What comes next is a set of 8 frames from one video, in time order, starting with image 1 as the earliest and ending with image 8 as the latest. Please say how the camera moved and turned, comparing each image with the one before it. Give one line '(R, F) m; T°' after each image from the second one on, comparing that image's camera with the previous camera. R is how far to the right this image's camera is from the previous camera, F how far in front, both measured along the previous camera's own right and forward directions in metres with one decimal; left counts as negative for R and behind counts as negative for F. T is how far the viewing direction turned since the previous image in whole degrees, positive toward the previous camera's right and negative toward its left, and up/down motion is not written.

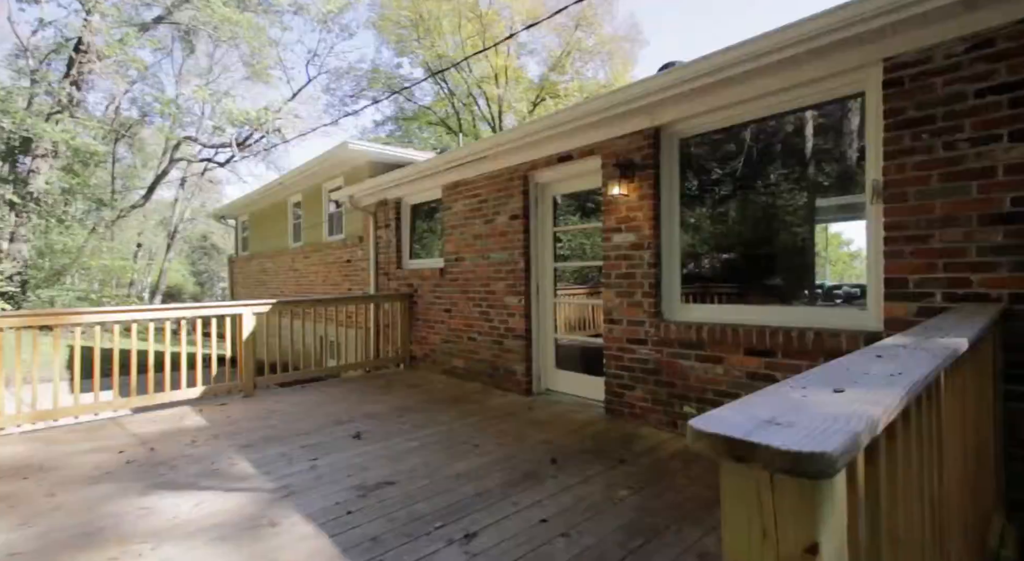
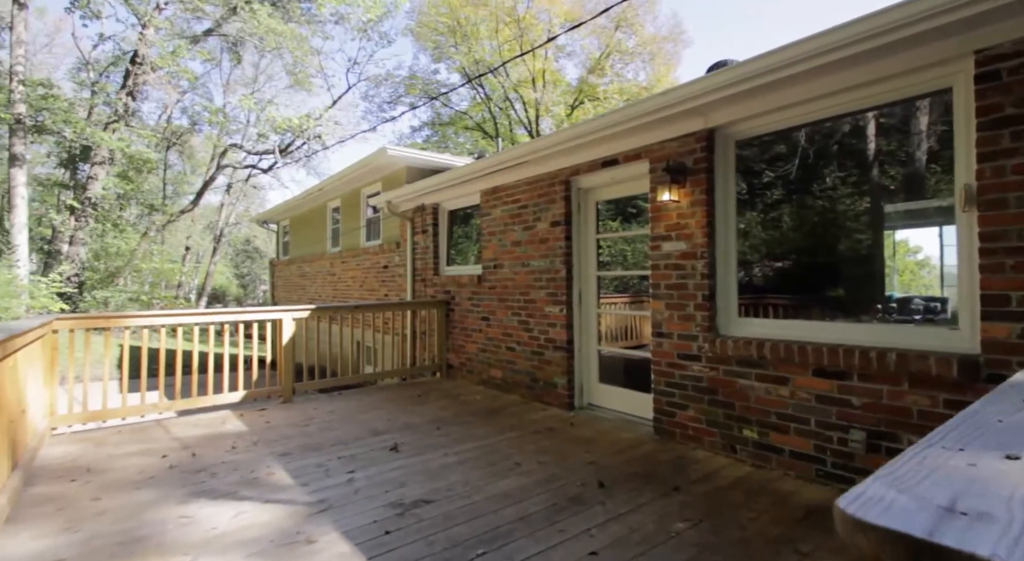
(0.0, +0.1) m; -3°
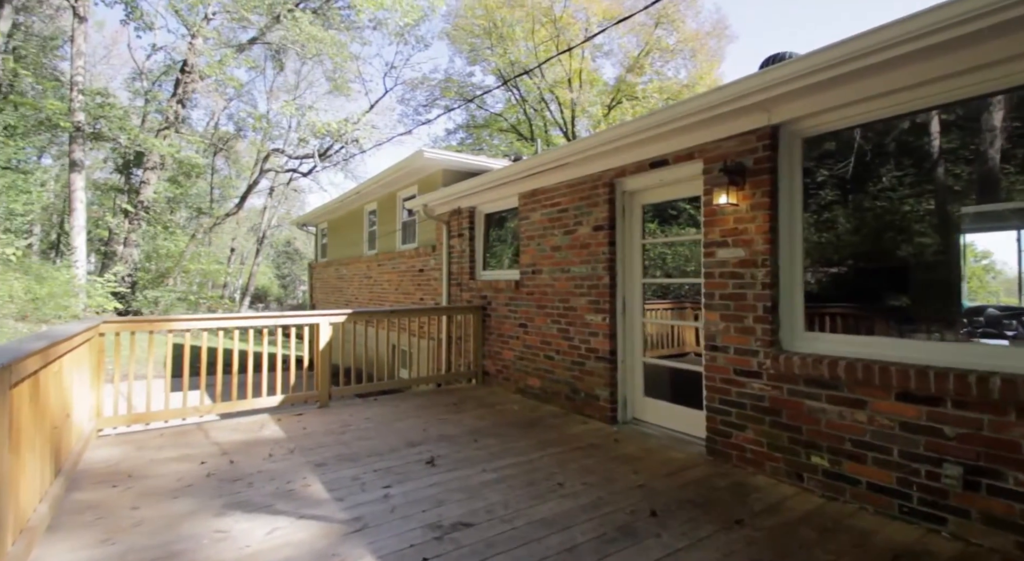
(0.0, +0.2) m; -3°
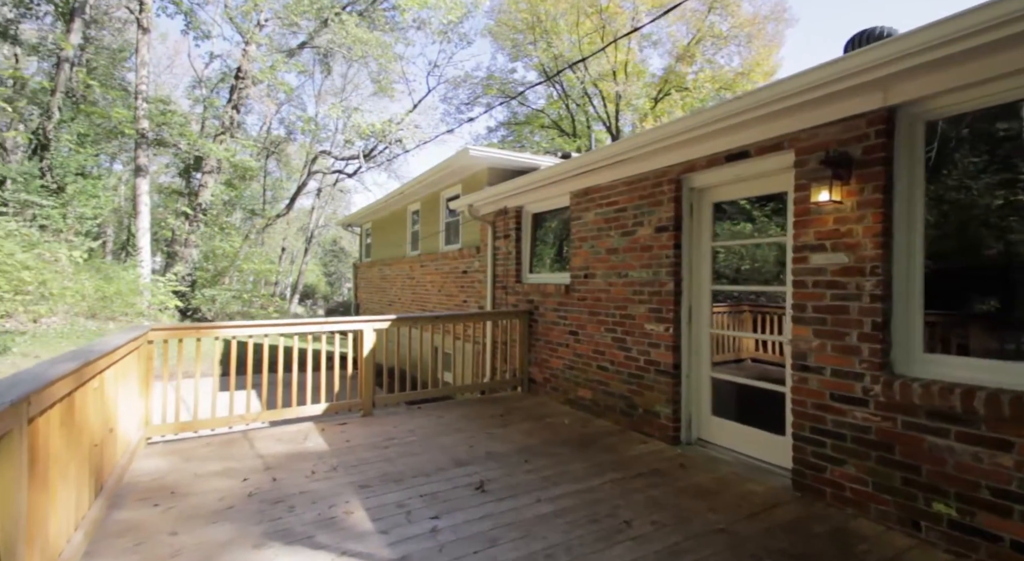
(-0.1, +0.3) m; -4°
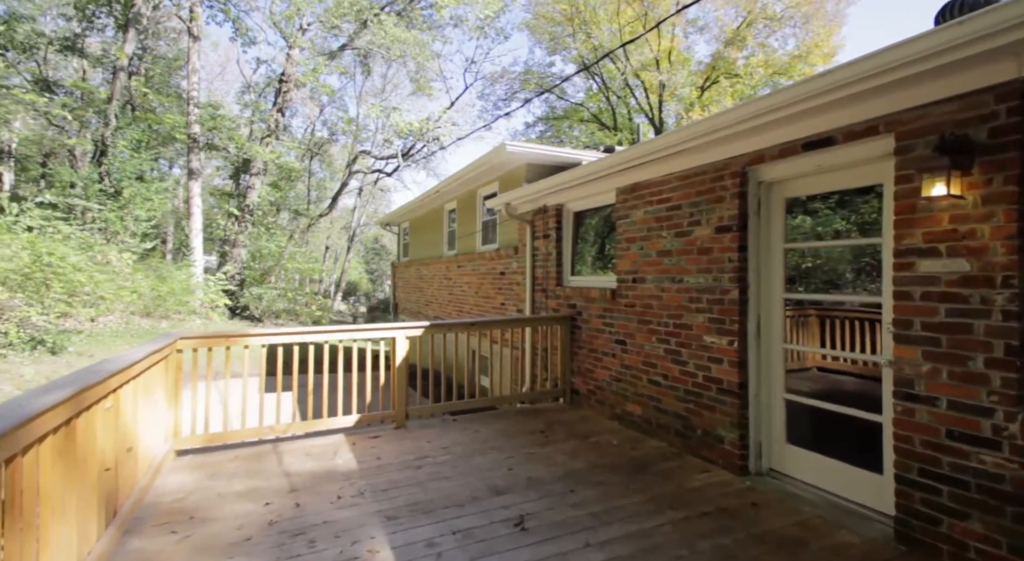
(0.0, +0.4) m; -4°
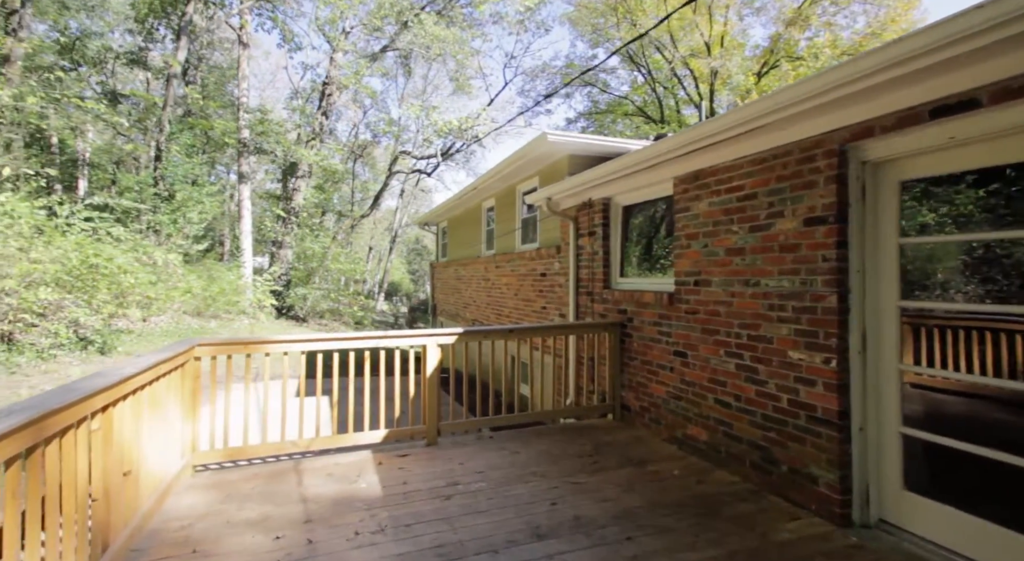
(0.0, +0.5) m; -4°
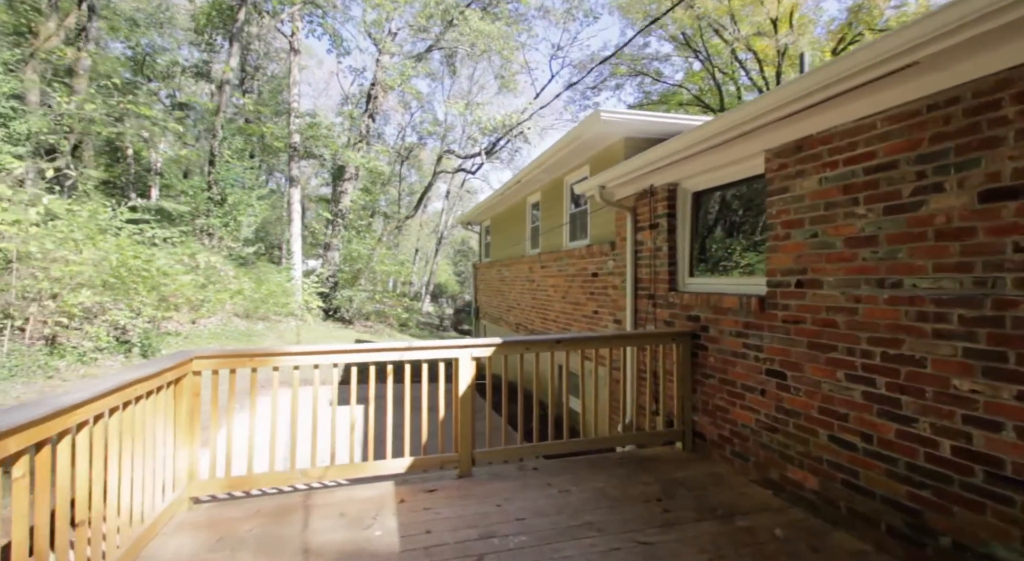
(0.0, +0.7) m; -5°
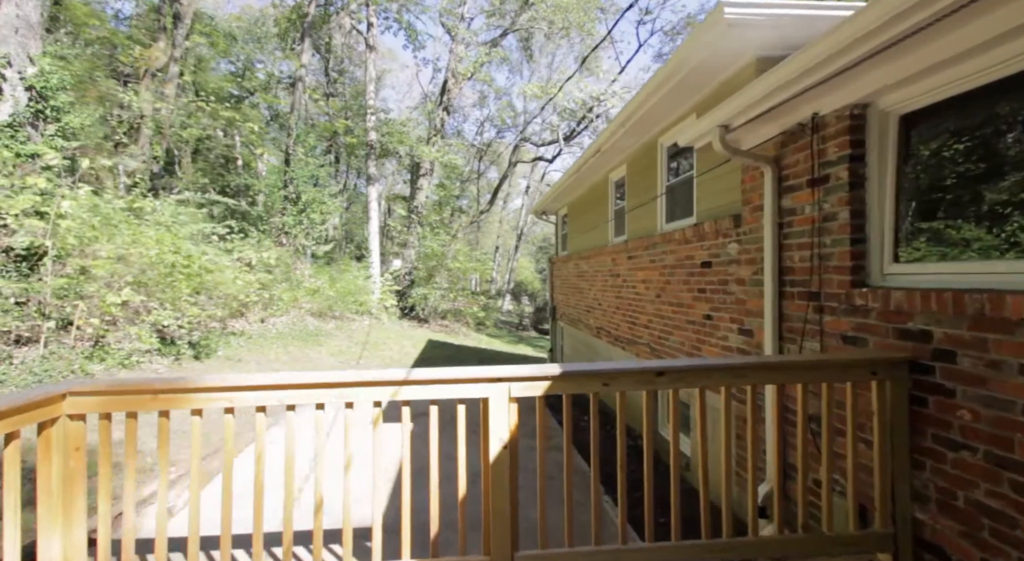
(0.0, +1.6) m; -8°
